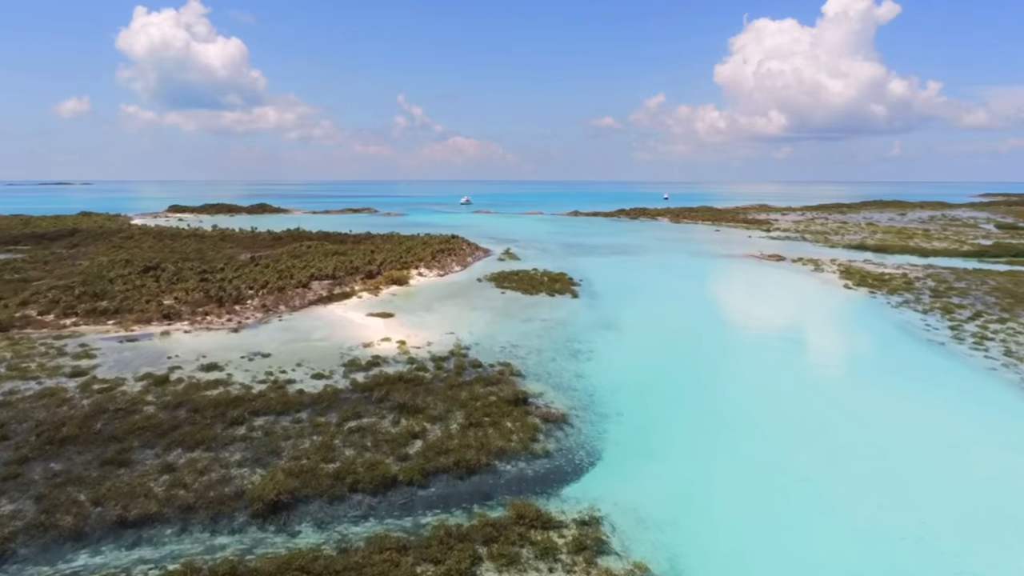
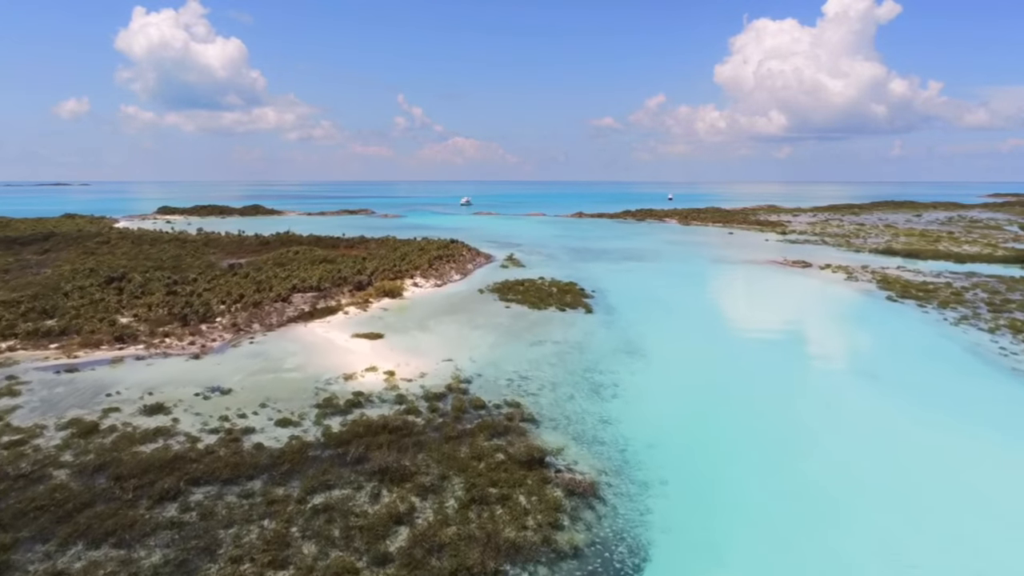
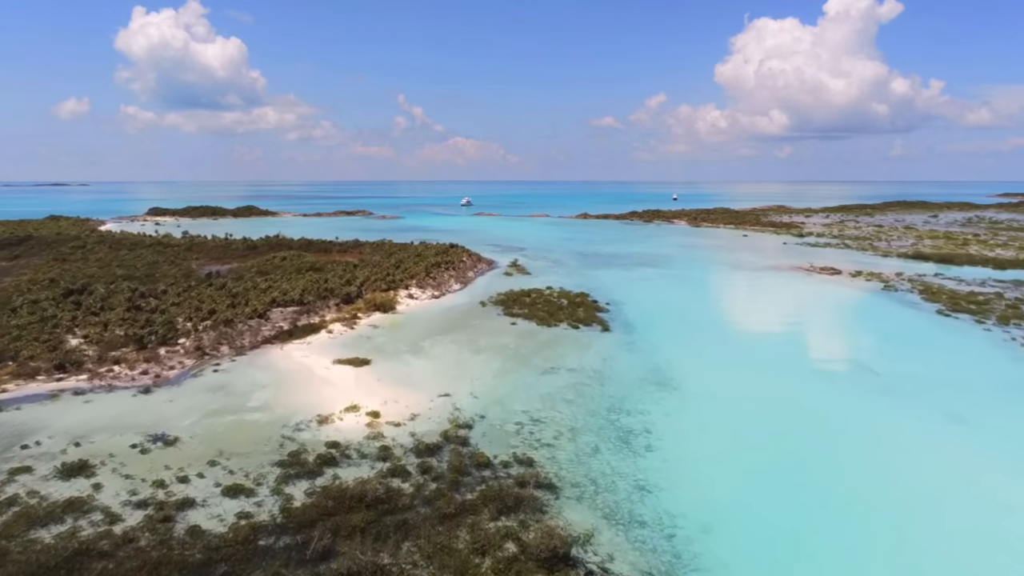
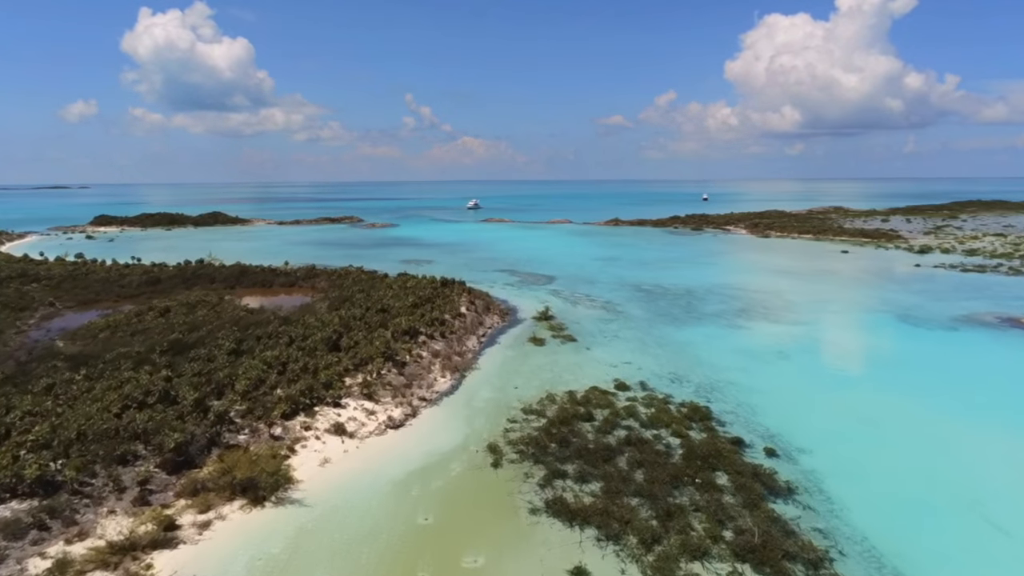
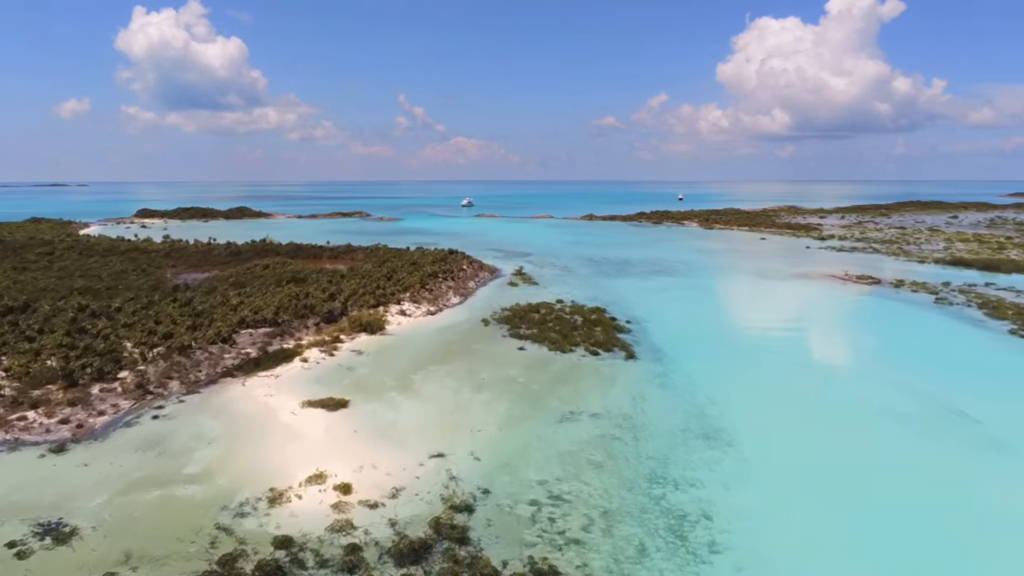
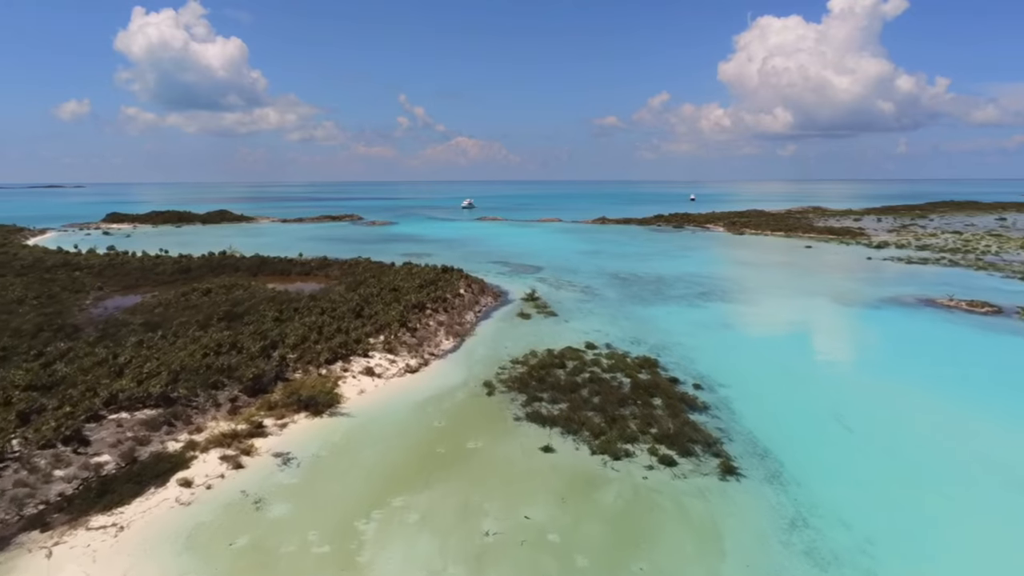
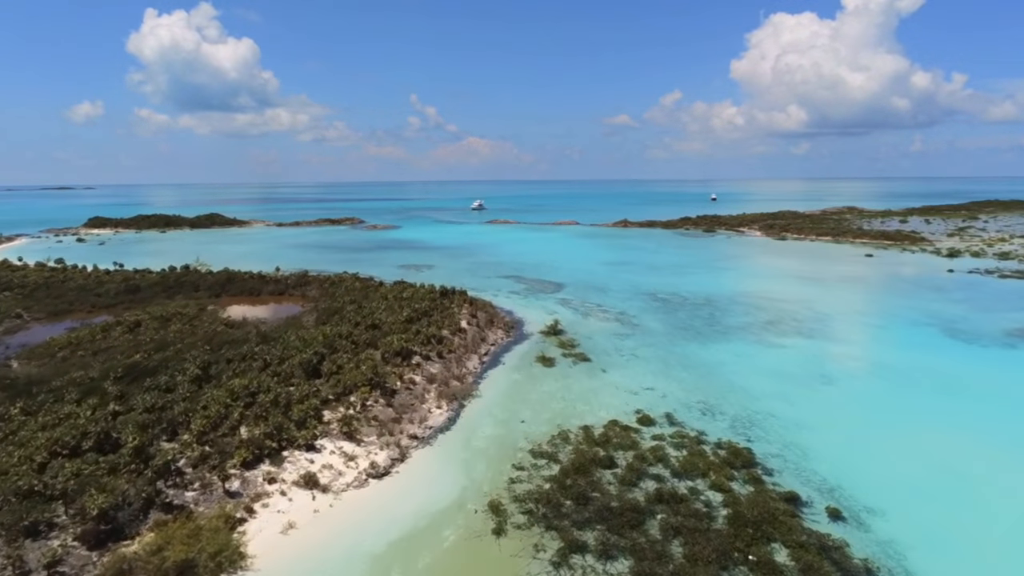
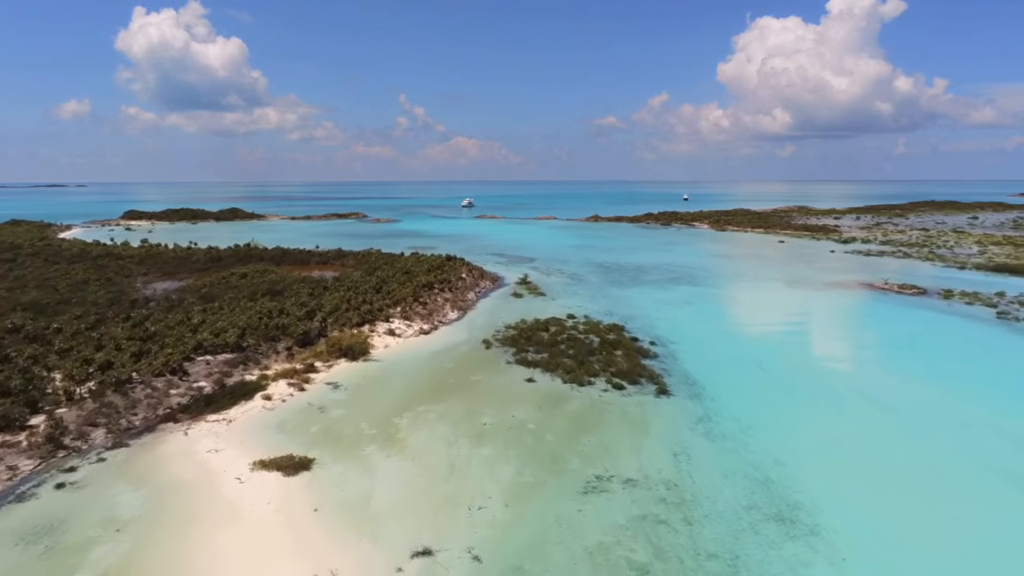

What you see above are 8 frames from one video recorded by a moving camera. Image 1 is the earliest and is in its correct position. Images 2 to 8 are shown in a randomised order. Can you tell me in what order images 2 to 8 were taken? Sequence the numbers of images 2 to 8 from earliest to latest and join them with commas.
2, 3, 5, 8, 6, 4, 7
